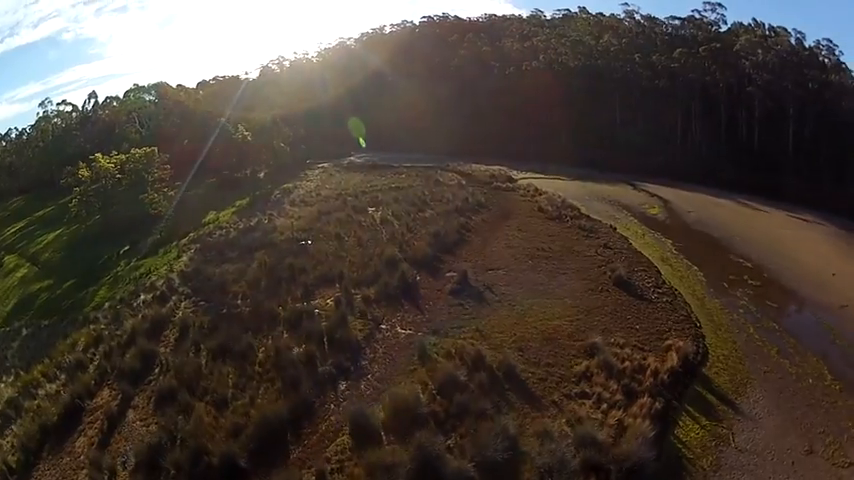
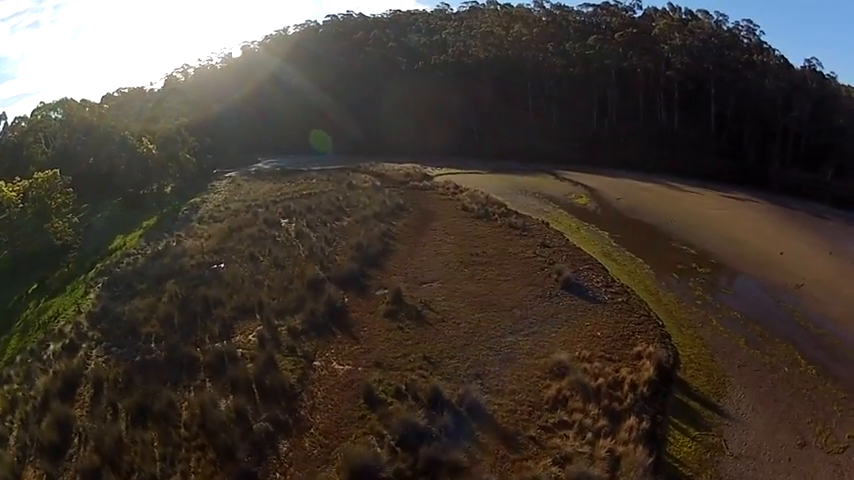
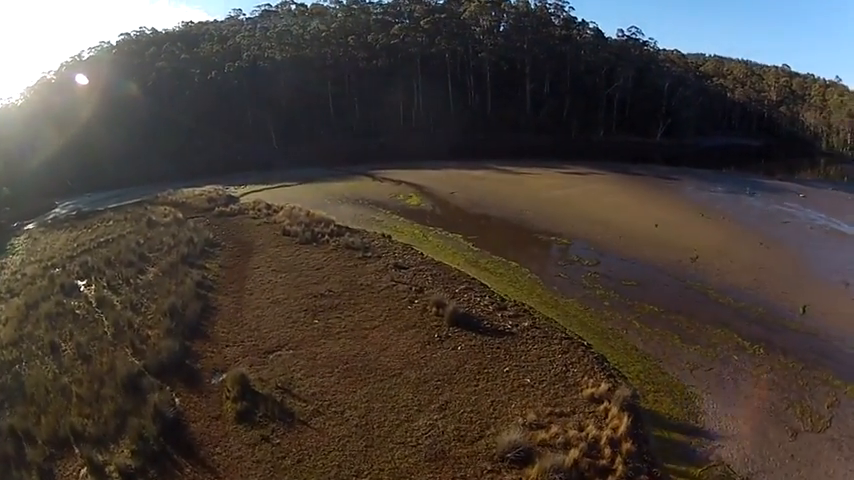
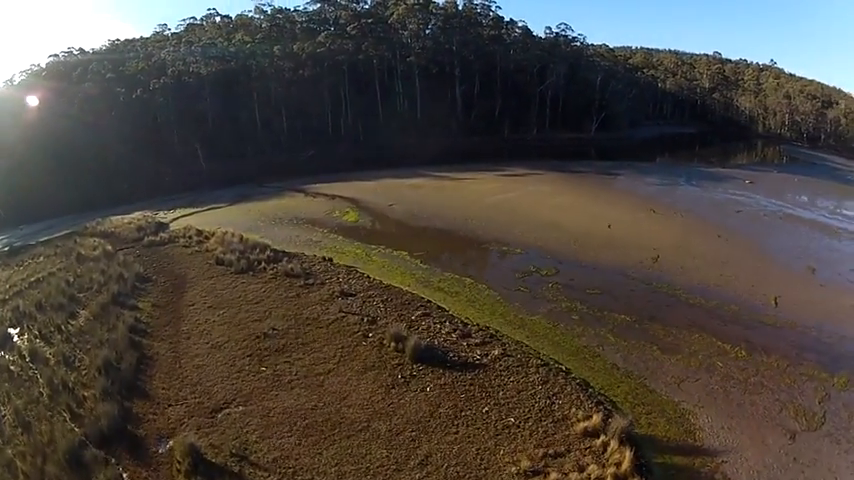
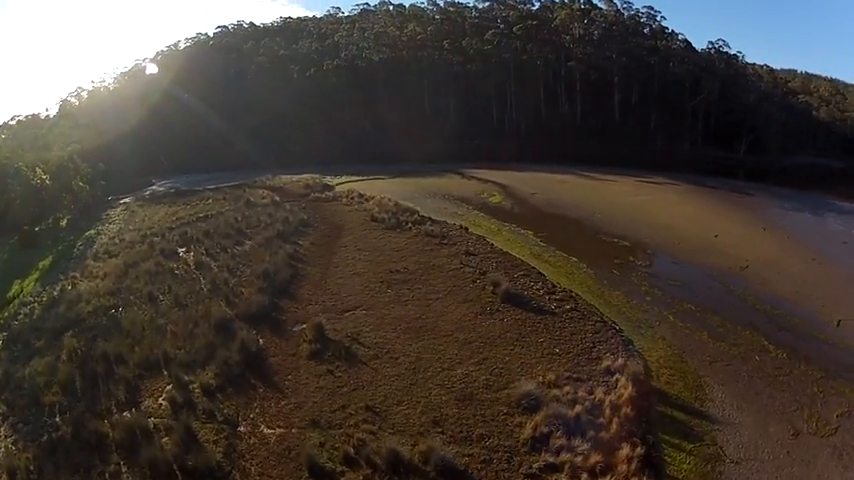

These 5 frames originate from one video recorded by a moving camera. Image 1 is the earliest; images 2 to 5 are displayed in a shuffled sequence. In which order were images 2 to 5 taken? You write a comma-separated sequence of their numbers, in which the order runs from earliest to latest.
2, 5, 3, 4
